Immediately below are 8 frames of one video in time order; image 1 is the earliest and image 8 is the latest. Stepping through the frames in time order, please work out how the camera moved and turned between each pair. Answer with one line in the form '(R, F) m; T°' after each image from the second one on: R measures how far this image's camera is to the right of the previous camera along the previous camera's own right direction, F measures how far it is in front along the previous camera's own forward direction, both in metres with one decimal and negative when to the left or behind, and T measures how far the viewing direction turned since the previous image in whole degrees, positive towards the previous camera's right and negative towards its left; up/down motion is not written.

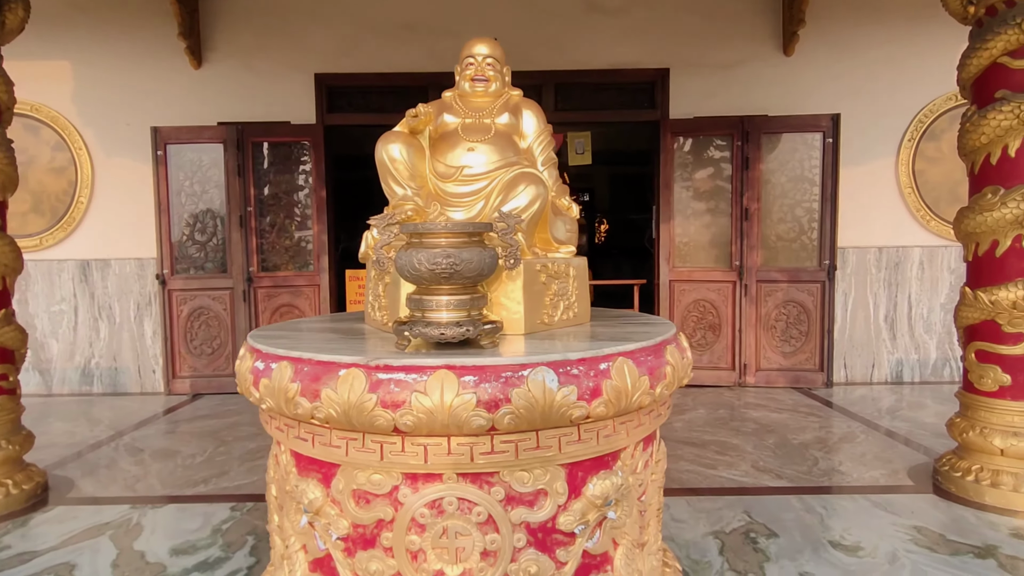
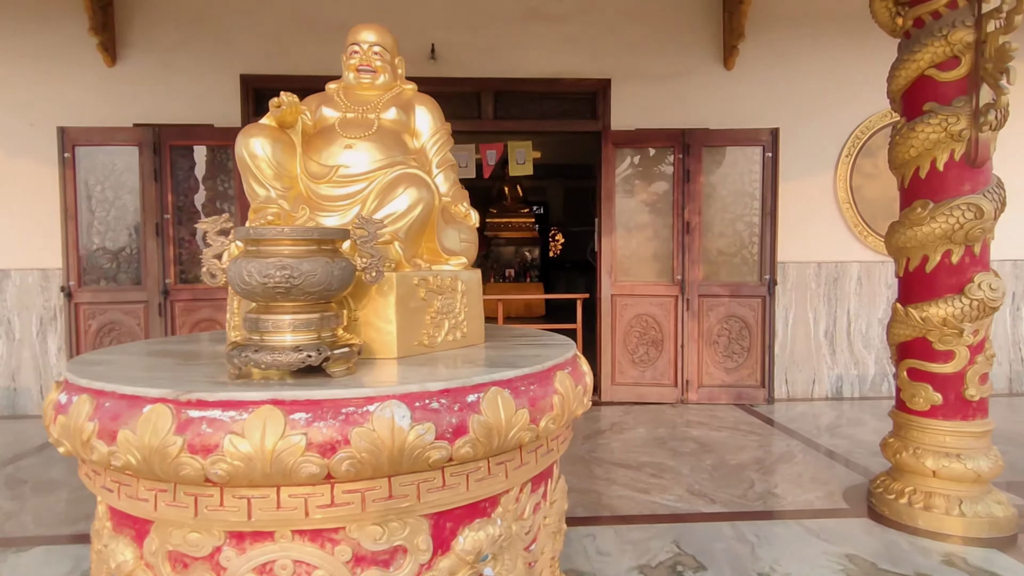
(+0.2, +0.2) m; +4°
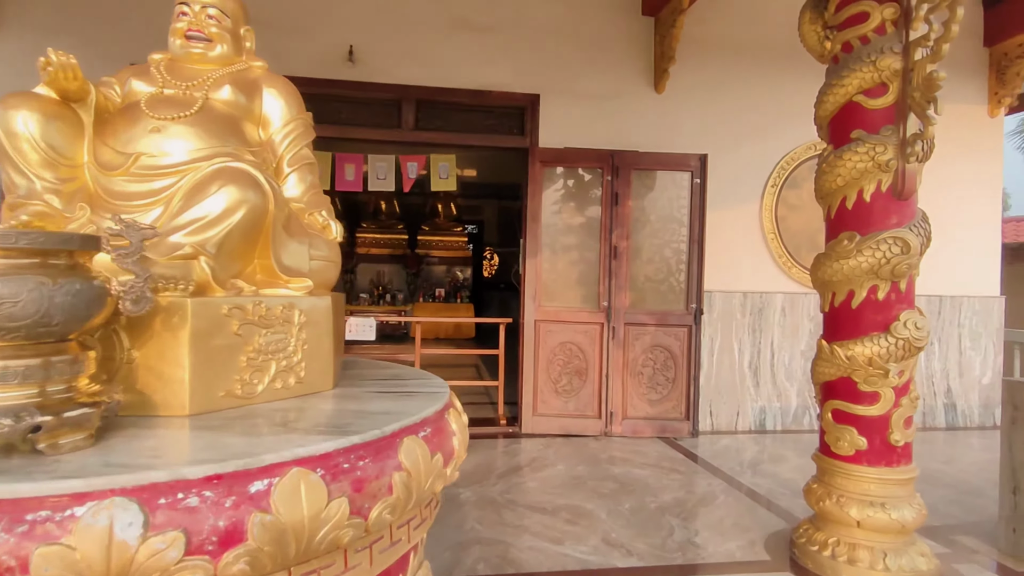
(+0.1, +0.3) m; +6°
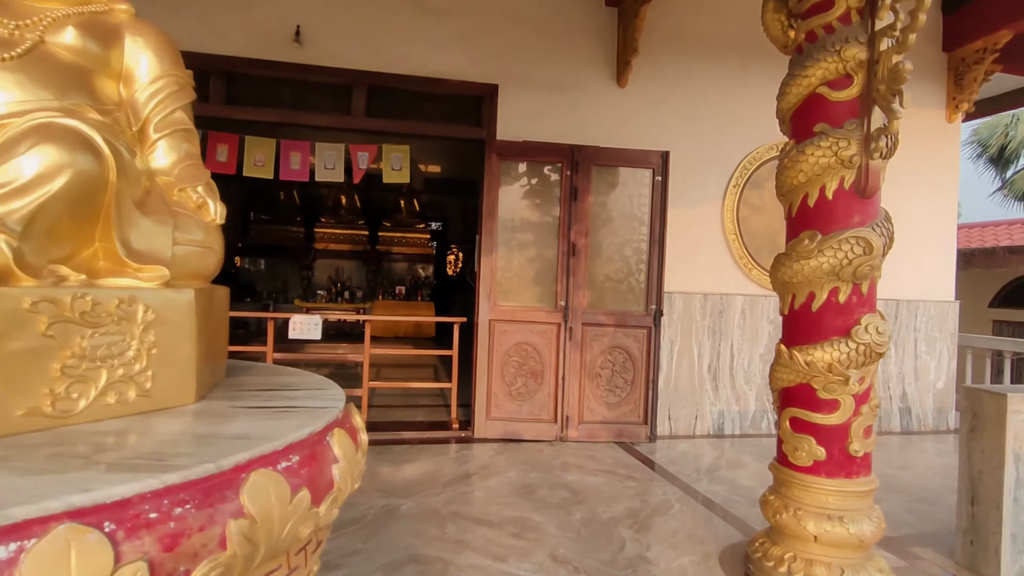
(+0.1, +0.2) m; +3°
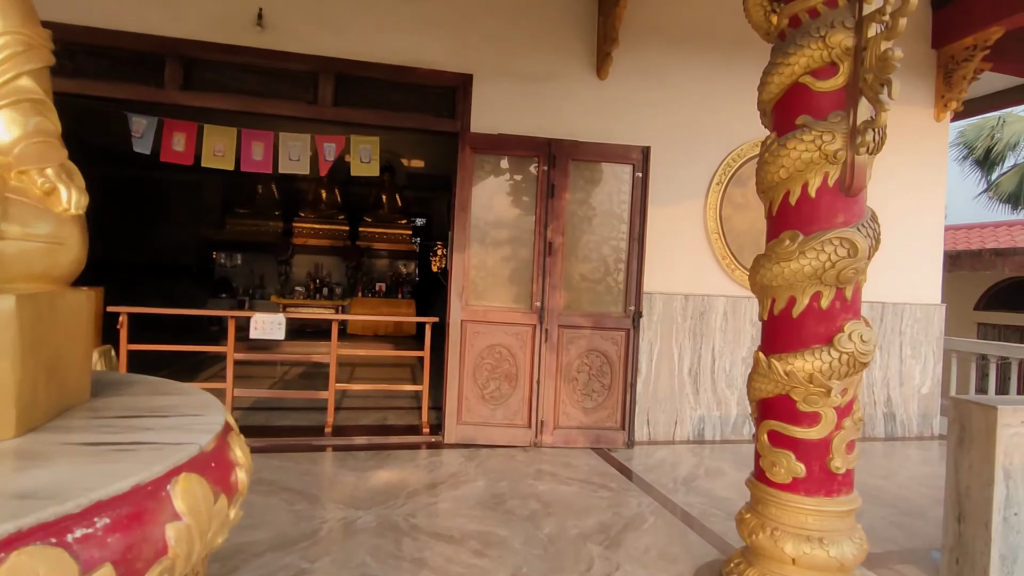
(+0.1, +0.2) m; +1°
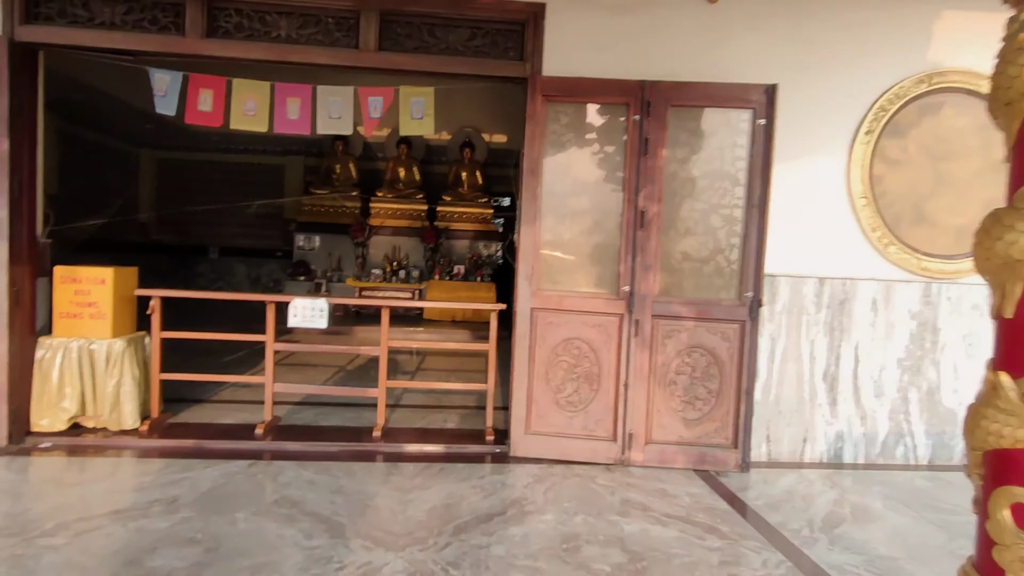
(0.0, +0.7) m; -8°
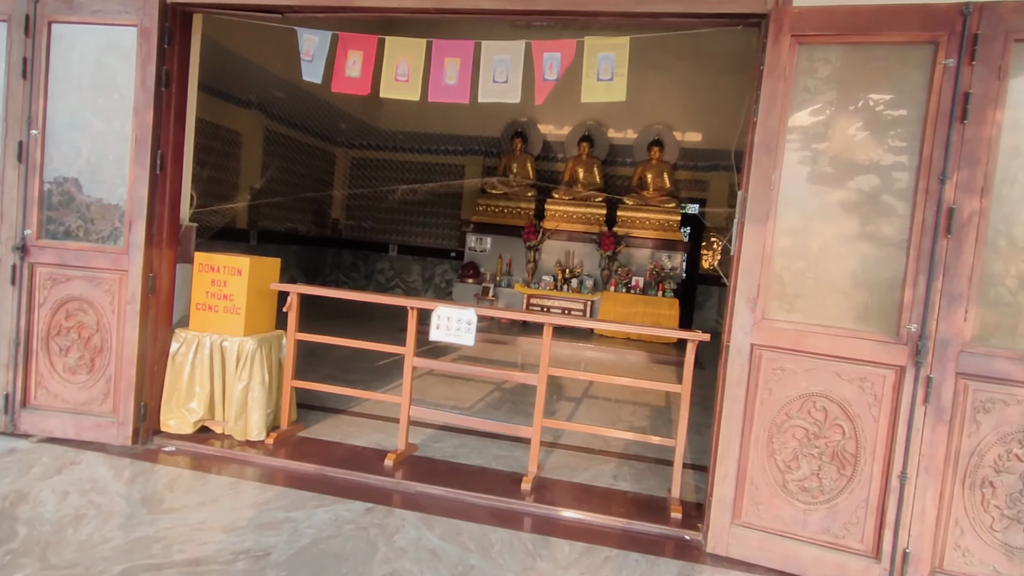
(-0.1, +0.8) m; -16°
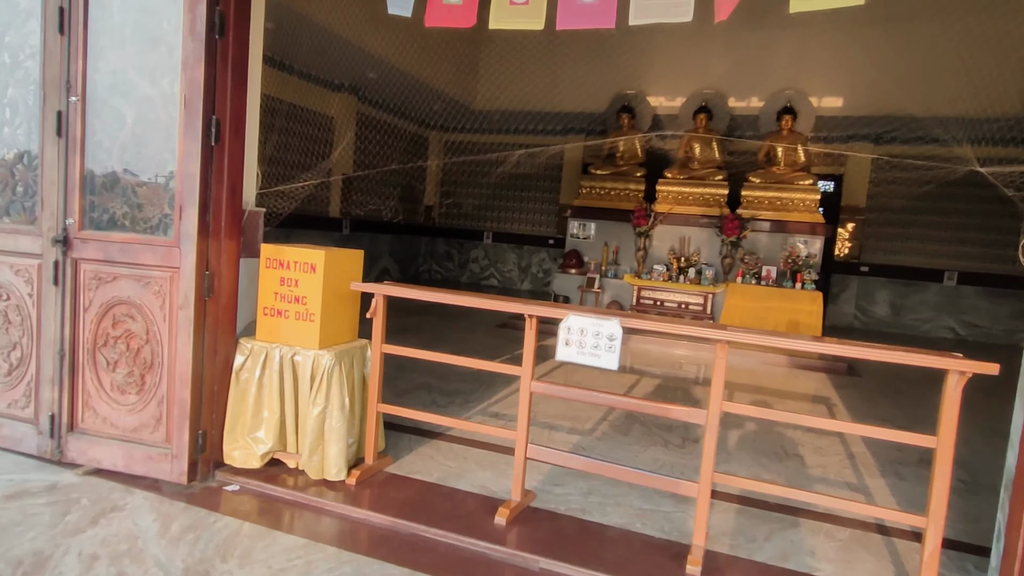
(-0.2, +0.7) m; -8°
